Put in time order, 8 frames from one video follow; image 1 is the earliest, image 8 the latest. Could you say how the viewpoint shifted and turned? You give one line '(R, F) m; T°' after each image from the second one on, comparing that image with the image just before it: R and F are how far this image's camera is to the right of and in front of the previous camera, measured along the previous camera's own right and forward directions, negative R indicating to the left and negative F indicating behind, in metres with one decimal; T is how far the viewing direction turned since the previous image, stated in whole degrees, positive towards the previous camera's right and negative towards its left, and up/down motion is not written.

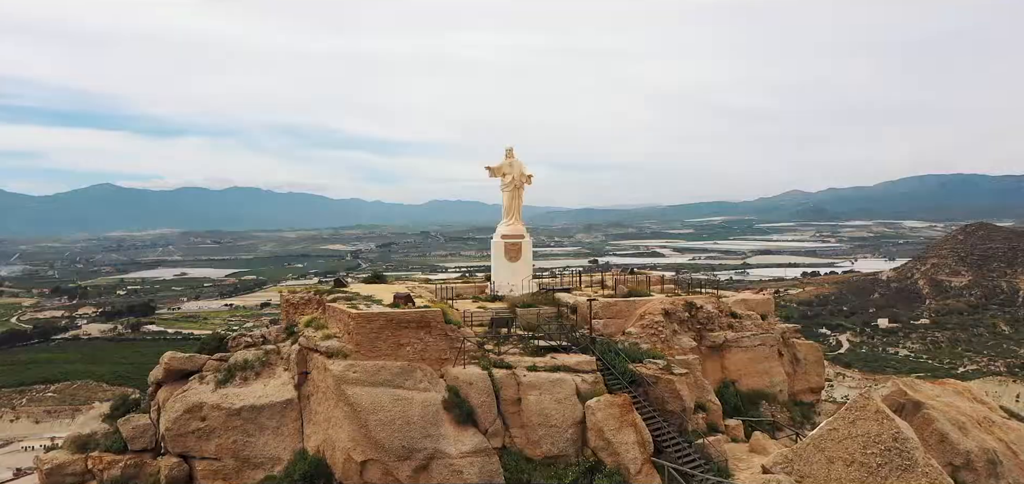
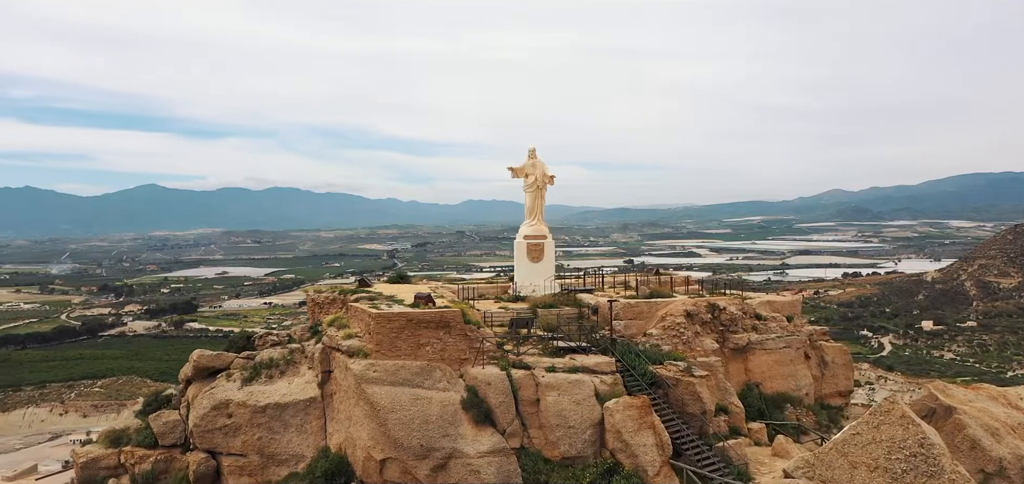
(+0.1, 0.0) m; -2°
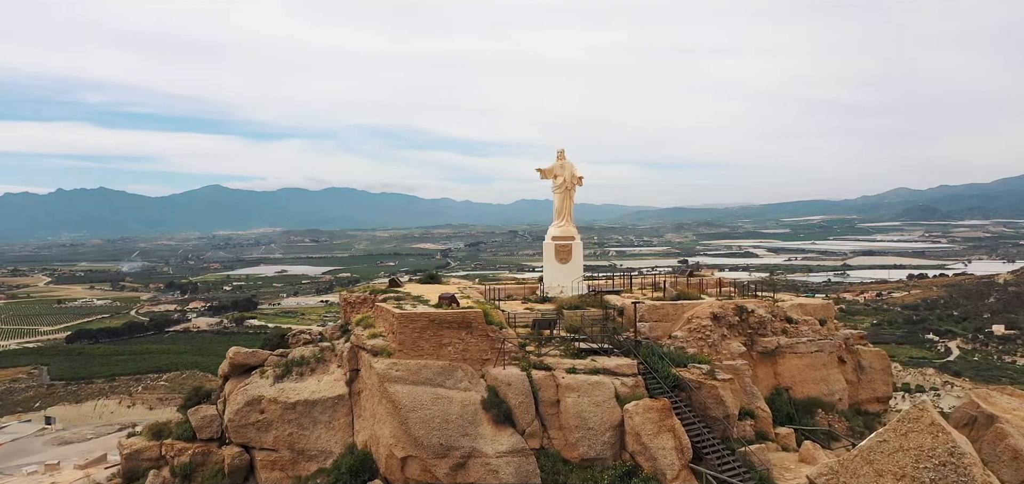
(+0.3, 0.0) m; -3°
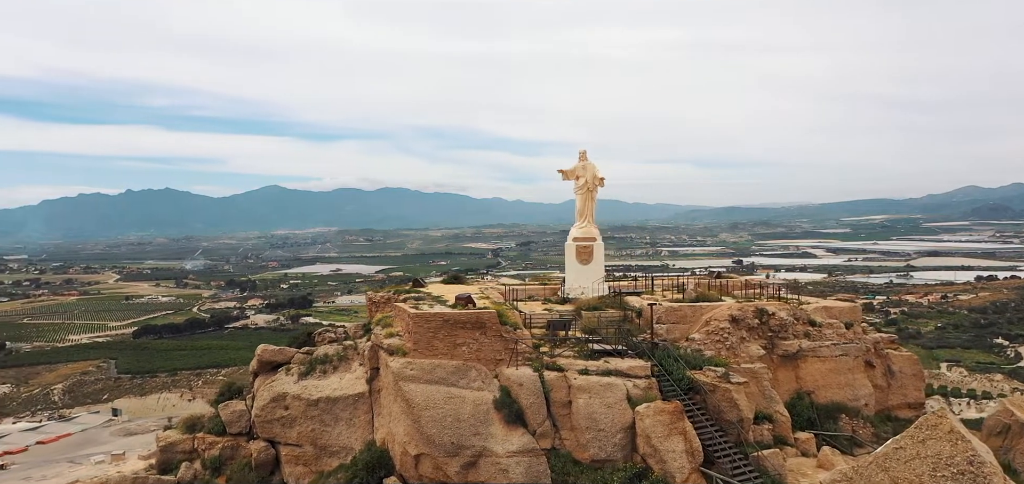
(+0.4, -0.1) m; -3°
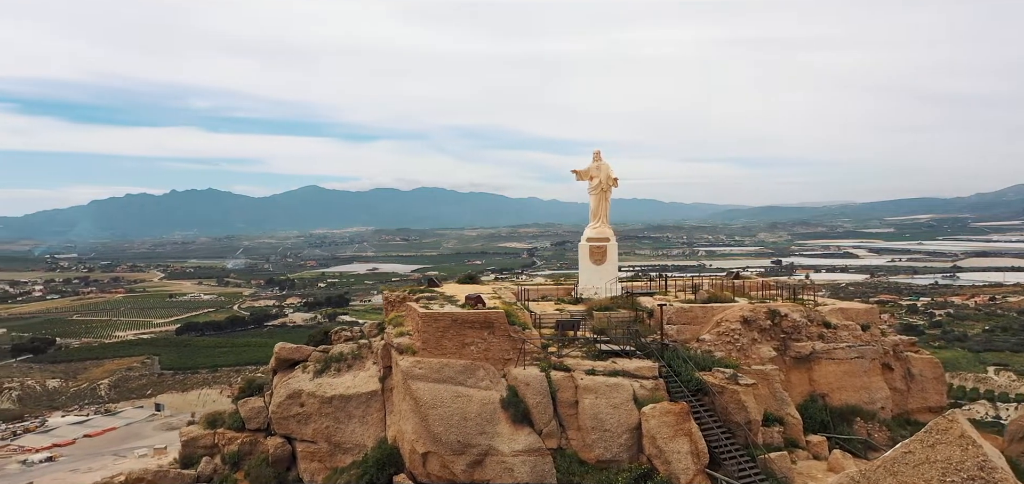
(+0.3, -0.1) m; -2°
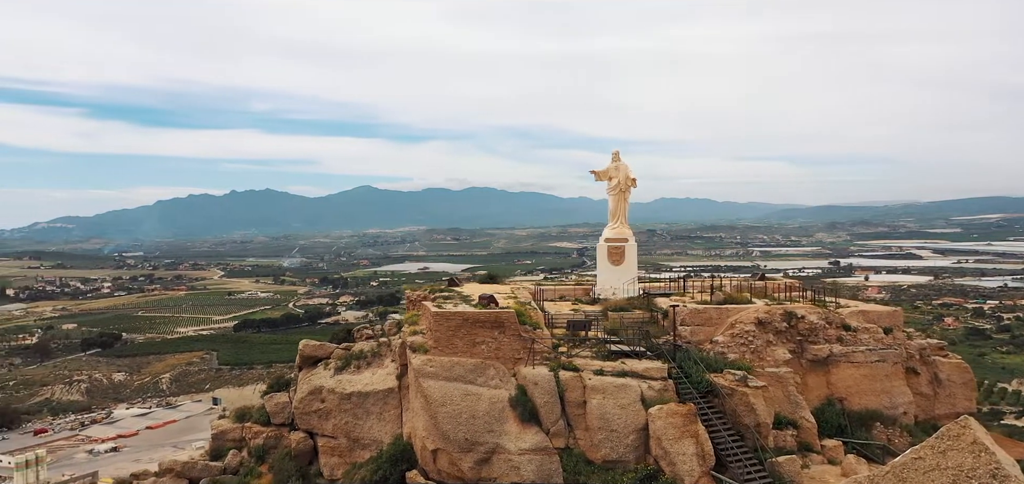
(+0.4, -0.1) m; -3°
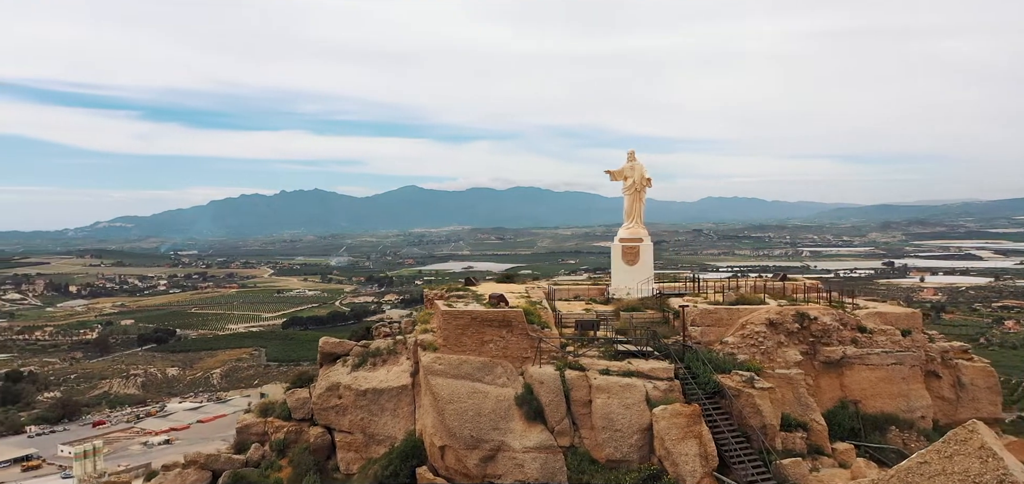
(+0.4, -0.1) m; -2°
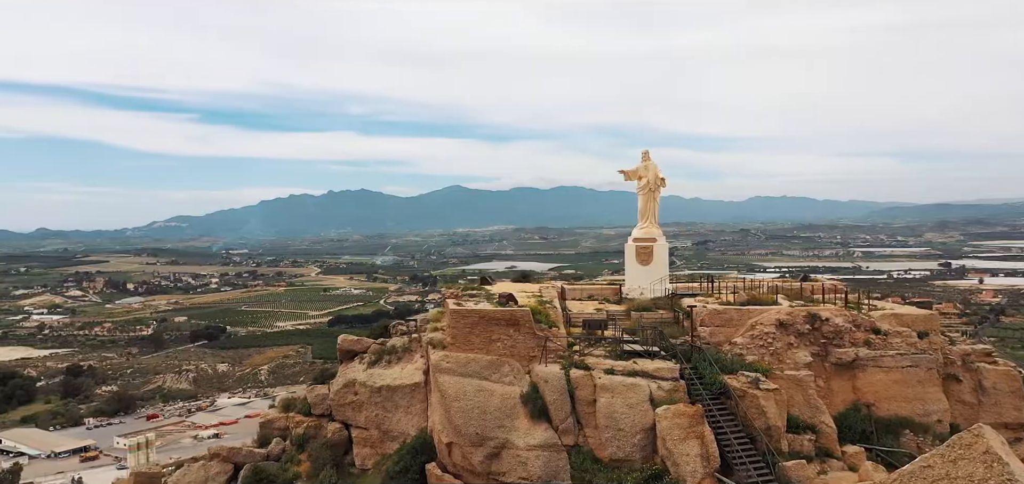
(+0.4, -0.1) m; -2°
